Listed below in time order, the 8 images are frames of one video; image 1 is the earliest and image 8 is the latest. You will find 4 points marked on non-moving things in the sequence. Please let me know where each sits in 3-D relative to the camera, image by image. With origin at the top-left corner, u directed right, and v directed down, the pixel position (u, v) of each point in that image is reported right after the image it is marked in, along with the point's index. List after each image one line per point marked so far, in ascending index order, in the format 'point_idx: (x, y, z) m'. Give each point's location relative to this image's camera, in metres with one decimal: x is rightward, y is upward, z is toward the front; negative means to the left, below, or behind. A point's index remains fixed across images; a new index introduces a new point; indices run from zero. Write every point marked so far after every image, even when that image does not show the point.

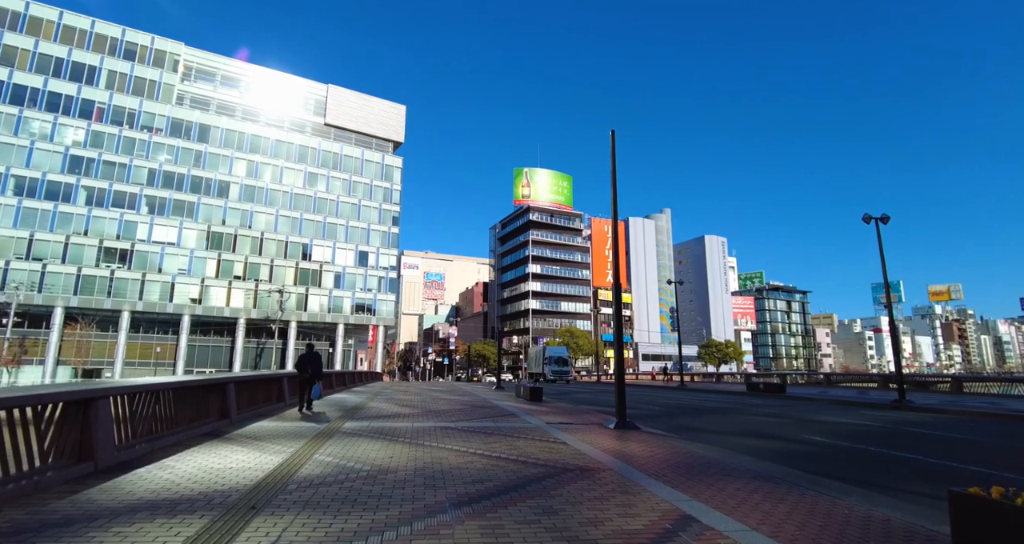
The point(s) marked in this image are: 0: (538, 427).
0: (+0.5, -3.0, +9.8) m
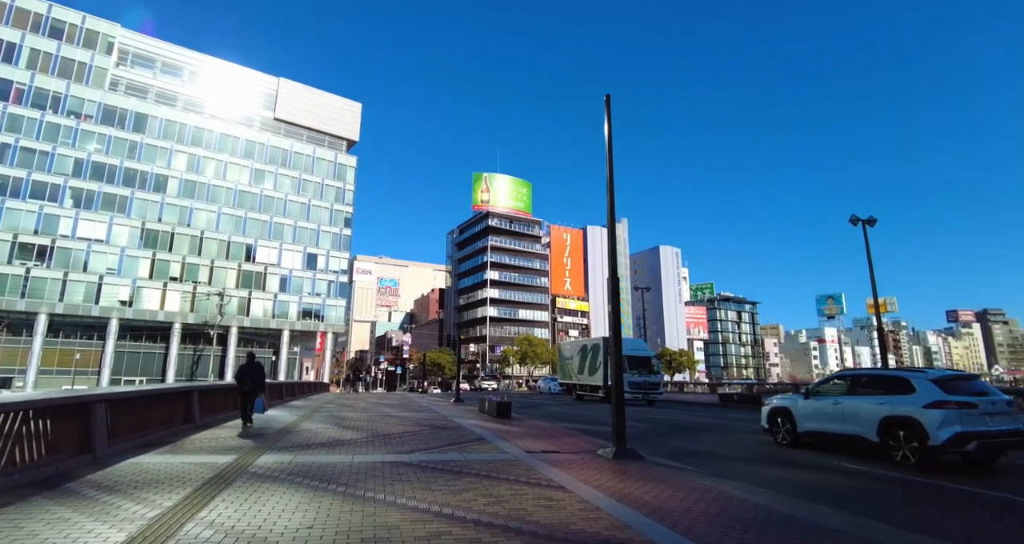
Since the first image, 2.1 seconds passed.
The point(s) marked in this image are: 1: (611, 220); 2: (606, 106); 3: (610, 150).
0: (+0.1, -2.8, +7.6) m
1: (+1.9, +1.0, +9.7) m
2: (+1.8, +3.3, +9.9) m
3: (+2.0, +2.5, +10.1) m
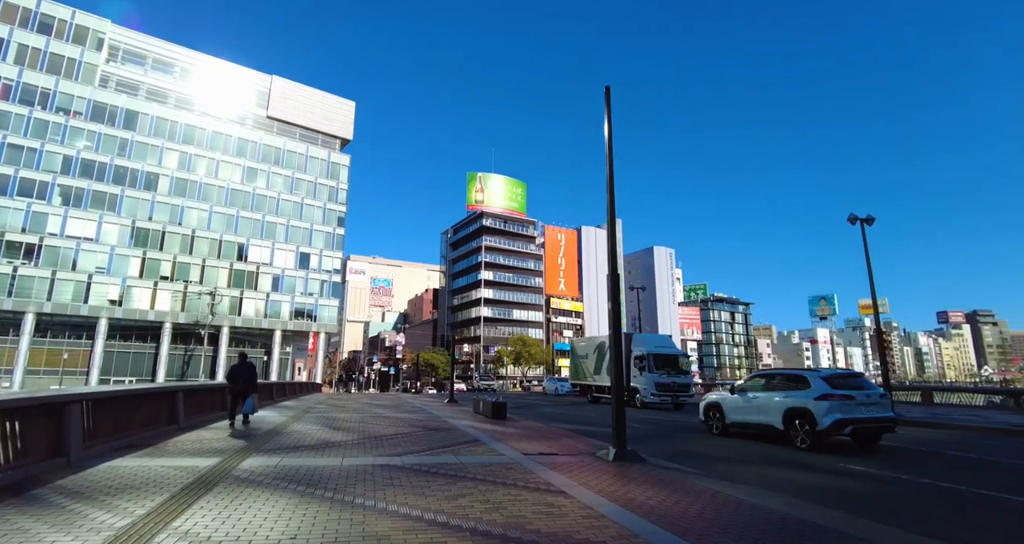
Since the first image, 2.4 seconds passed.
0: (+0.1, -2.7, +7.4) m
1: (+1.9, +1.1, +9.4) m
2: (+1.8, +3.4, +9.6) m
3: (+1.9, +2.5, +9.8) m
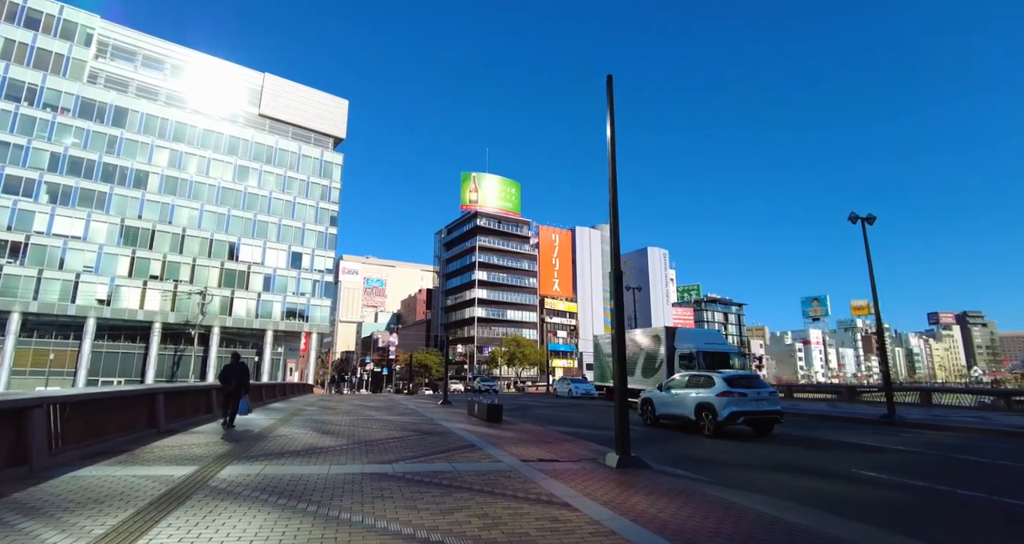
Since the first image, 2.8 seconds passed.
0: (0.0, -2.7, +6.9) m
1: (+1.8, +1.1, +9.0) m
2: (+1.7, +3.4, +9.2) m
3: (+1.9, +2.6, +9.4) m
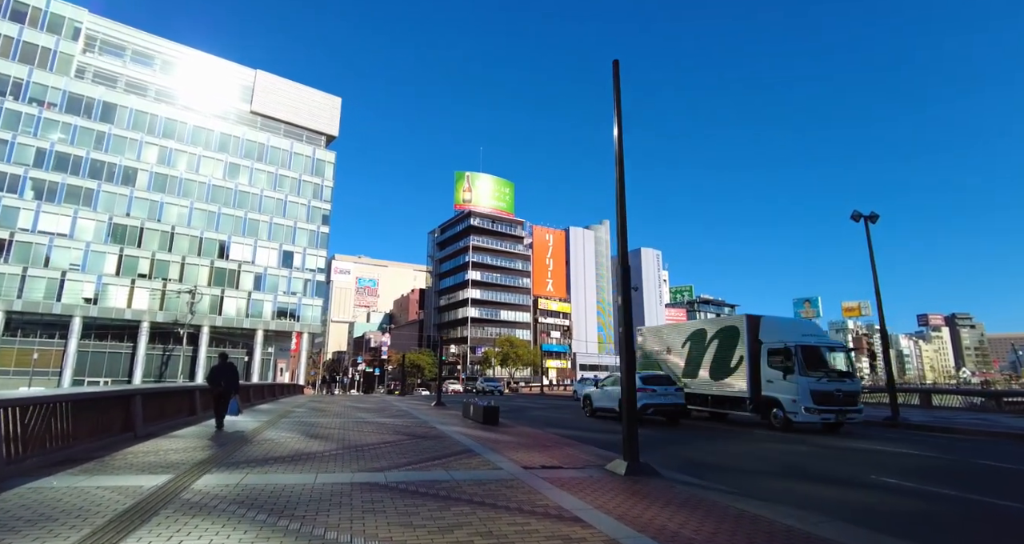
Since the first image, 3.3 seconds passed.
0: (+0.1, -2.6, +6.4) m
1: (+1.8, +1.2, +8.6) m
2: (+1.8, +3.5, +8.8) m
3: (+1.9, +2.6, +9.0) m
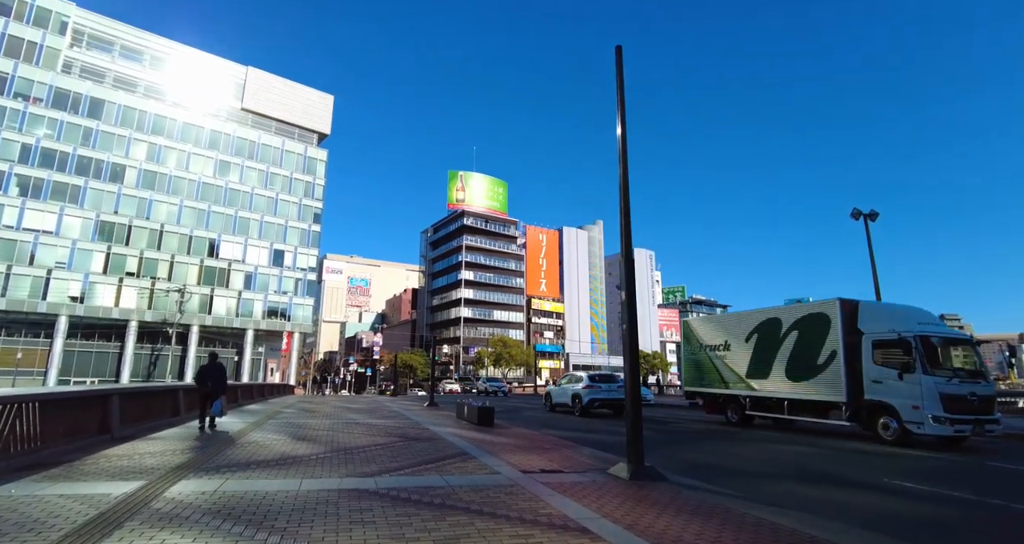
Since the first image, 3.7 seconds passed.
0: (+0.1, -2.5, +6.1) m
1: (+1.8, +1.3, +8.2) m
2: (+1.7, +3.6, +8.4) m
3: (+1.8, +2.7, +8.6) m
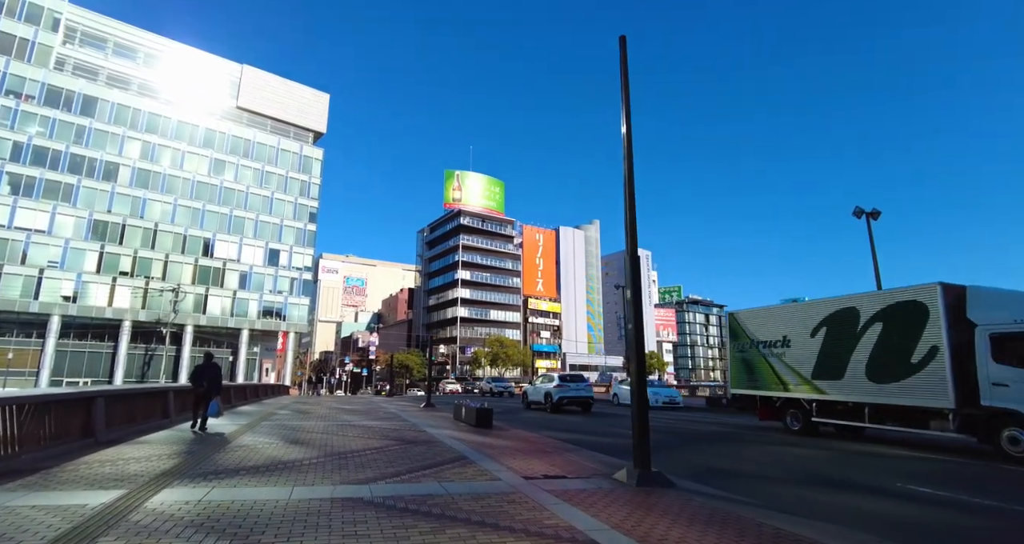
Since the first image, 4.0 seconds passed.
0: (+0.1, -2.5, +5.8) m
1: (+1.8, +1.3, +8.0) m
2: (+1.7, +3.6, +8.2) m
3: (+1.9, +2.8, +8.3) m
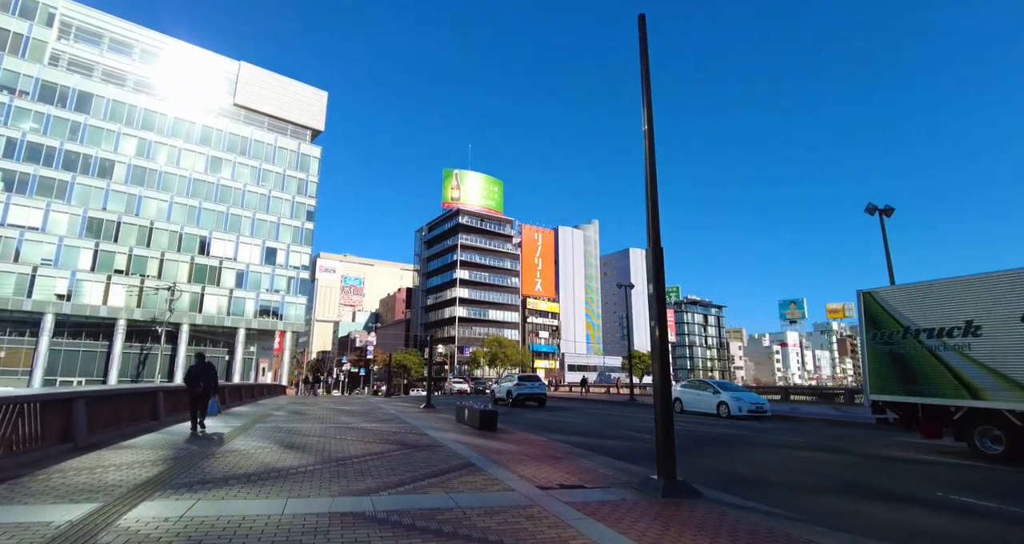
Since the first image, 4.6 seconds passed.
0: (+0.2, -2.4, +5.3) m
1: (+2.0, +1.4, +7.4) m
2: (+1.9, +3.7, +7.6) m
3: (+2.0, +2.8, +7.8) m
